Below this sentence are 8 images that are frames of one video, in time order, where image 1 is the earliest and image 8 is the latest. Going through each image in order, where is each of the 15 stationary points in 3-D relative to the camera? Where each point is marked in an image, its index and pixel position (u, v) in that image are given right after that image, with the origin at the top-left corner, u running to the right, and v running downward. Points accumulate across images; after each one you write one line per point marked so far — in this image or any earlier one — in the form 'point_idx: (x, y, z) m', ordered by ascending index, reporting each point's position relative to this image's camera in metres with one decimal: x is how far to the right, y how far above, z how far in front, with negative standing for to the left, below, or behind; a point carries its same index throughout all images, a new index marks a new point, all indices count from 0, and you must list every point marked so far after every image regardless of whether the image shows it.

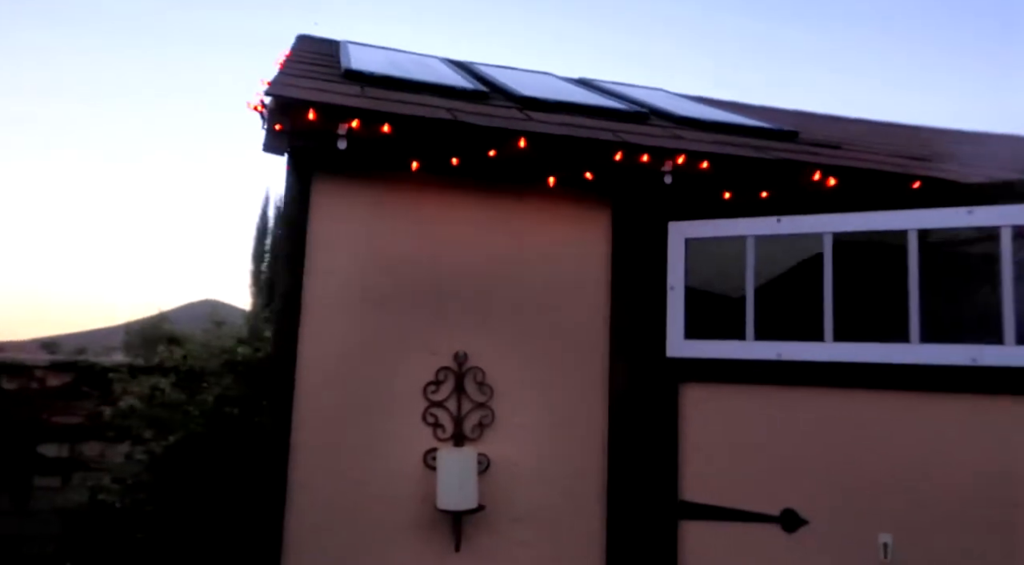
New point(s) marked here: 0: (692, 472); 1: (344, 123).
0: (+0.5, -0.6, +3.2) m
1: (-0.4, +0.5, +2.5) m
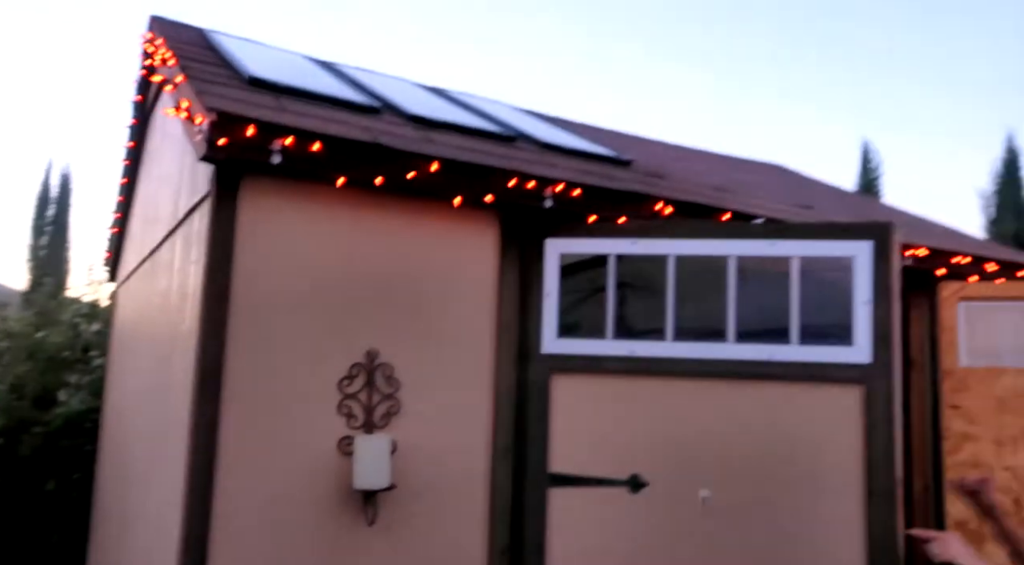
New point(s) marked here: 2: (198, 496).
0: (+0.2, -0.6, +3.6) m
1: (-0.8, +0.5, +3.0) m
2: (-1.0, -0.7, +3.0) m
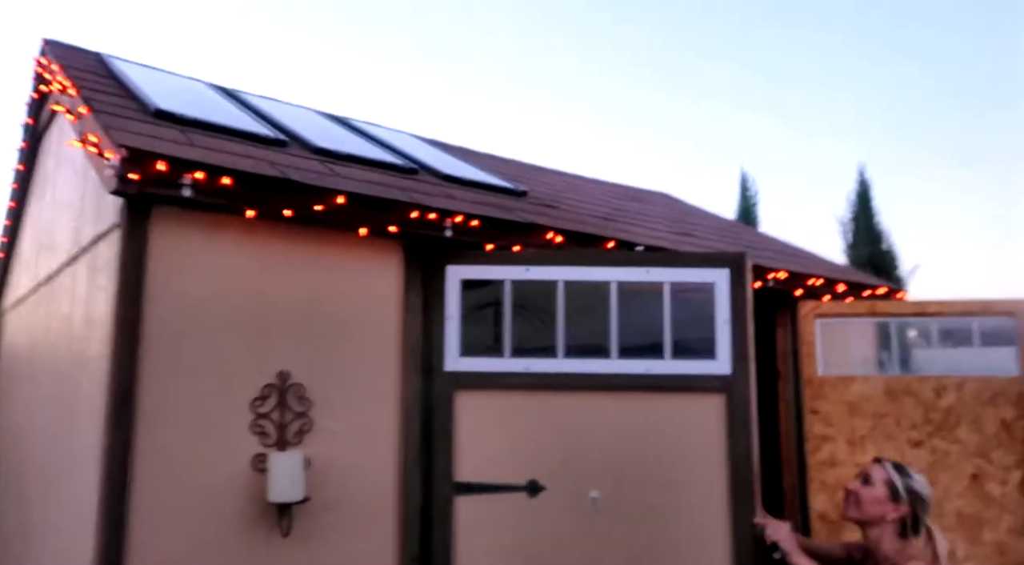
0: (-0.2, -0.7, +3.9) m
1: (-1.1, +0.4, +3.2) m
2: (-1.4, -0.8, +3.1) m
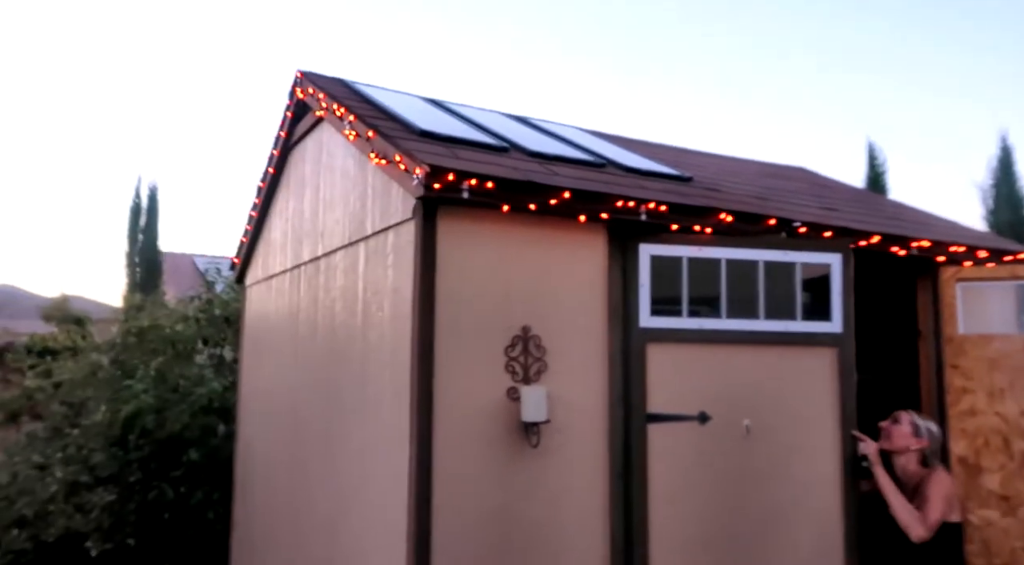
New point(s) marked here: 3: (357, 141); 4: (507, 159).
0: (+0.8, -0.6, +4.9) m
1: (-0.2, +0.5, +4.3) m
2: (-0.4, -0.7, +4.3) m
3: (-0.9, +0.9, +5.4) m
4: (0.0, +0.7, +5.0) m
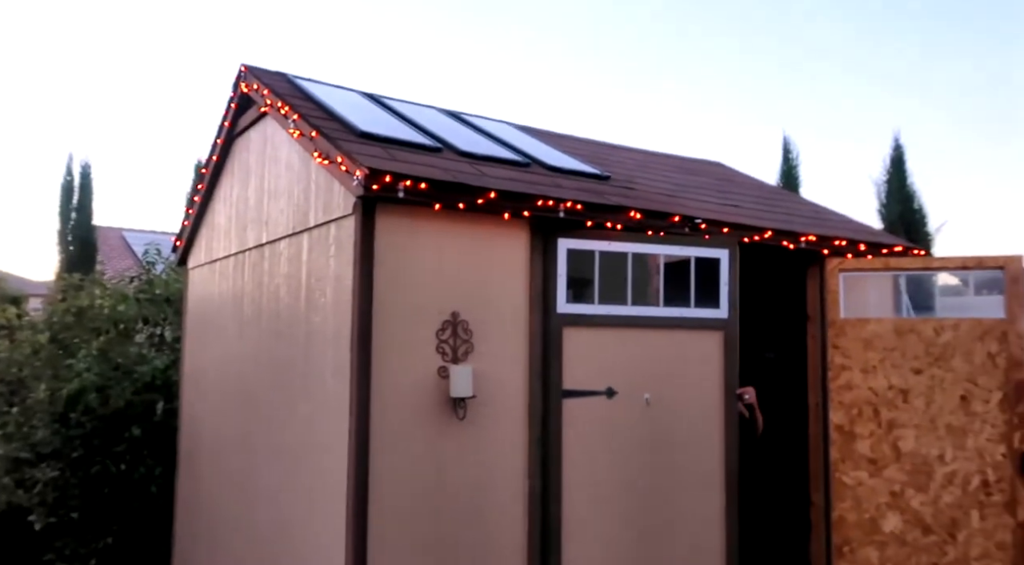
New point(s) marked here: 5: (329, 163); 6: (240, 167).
0: (+0.4, -0.5, +5.5) m
1: (-0.6, +0.5, +4.8) m
2: (-0.8, -0.7, +4.8) m
3: (-1.4, +0.9, +5.8) m
4: (-0.5, +0.8, +5.6) m
5: (-1.1, +0.7, +5.3) m
6: (-2.3, +1.0, +7.5) m
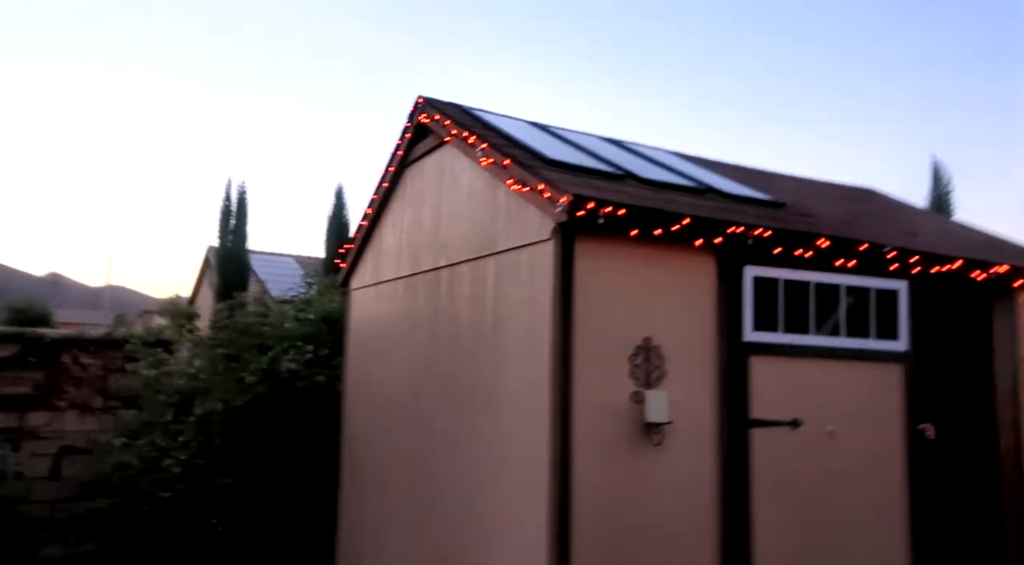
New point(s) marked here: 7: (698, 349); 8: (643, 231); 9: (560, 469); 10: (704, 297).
0: (+1.5, -0.7, +5.5) m
1: (+0.5, +0.4, +4.9) m
2: (+0.3, -0.8, +4.9) m
3: (-0.2, +0.8, +6.0) m
4: (+0.7, +0.6, +5.7) m
5: (+0.1, +0.6, +5.4) m
6: (-0.9, +0.8, +7.8) m
7: (+1.1, -0.4, +5.4) m
8: (+0.7, +0.3, +5.1) m
9: (+0.3, -1.0, +4.9) m
10: (+1.2, -0.1, +5.4) m
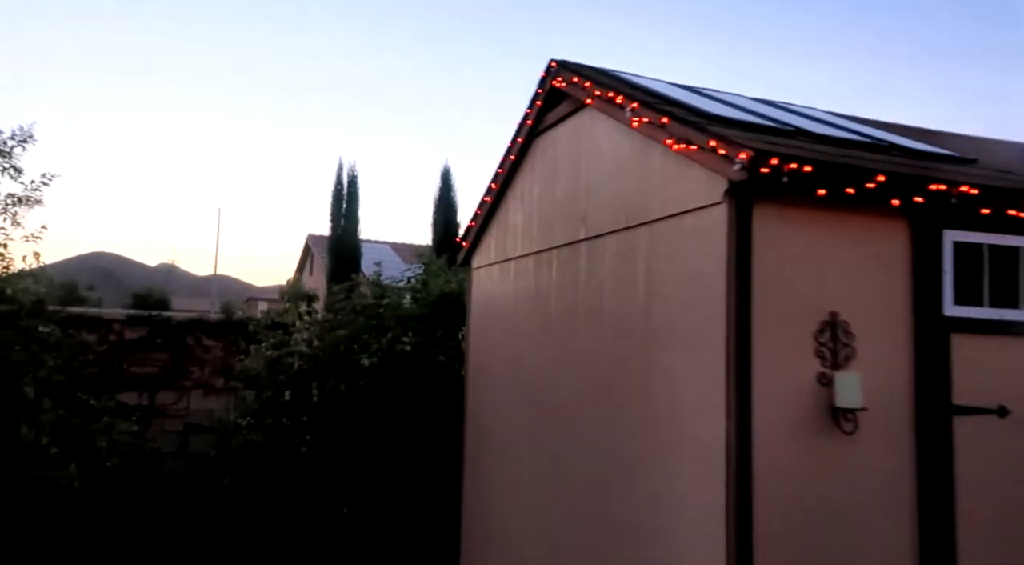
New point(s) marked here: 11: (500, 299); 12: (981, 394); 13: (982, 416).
0: (+2.4, -0.5, +4.8) m
1: (+1.3, +0.6, +4.3) m
2: (+1.1, -0.6, +4.4) m
3: (+0.8, +1.0, +5.5) m
4: (+1.6, +0.8, +5.0) m
5: (+1.0, +0.7, +4.8) m
6: (+0.3, +1.0, +7.3) m
7: (+2.0, -0.2, +4.7) m
8: (+1.6, +0.5, +4.5) m
9: (+1.1, -0.9, +4.3) m
10: (+2.1, +0.1, +4.8) m
11: (-0.1, -0.1, +8.0) m
12: (+2.6, -0.6, +4.9) m
13: (+2.6, -0.7, +4.8) m
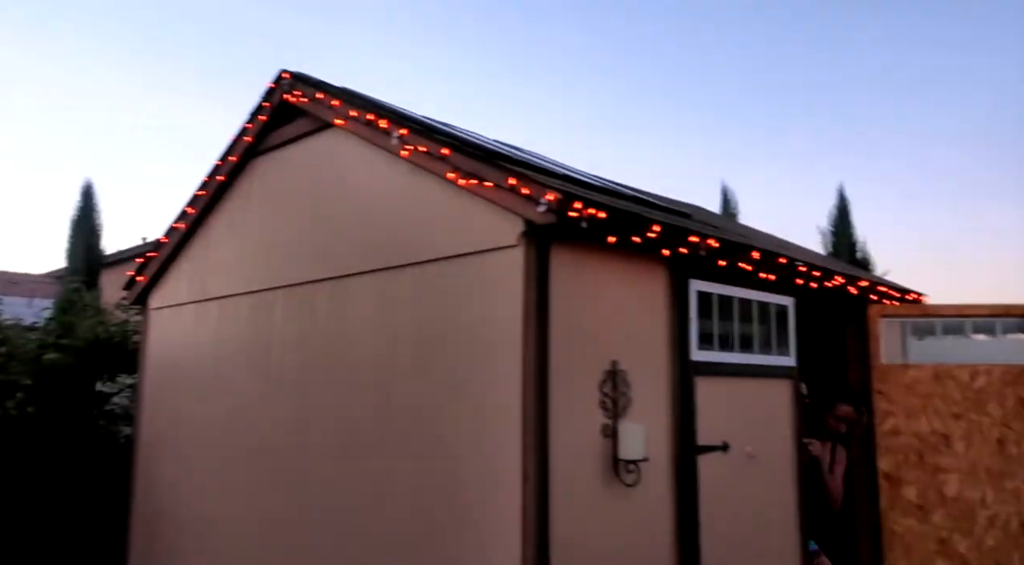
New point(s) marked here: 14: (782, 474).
0: (+1.2, -0.8, +5.1) m
1: (+0.4, +0.3, +4.2) m
2: (+0.1, -0.9, +4.1) m
3: (-0.6, +0.7, +5.1) m
4: (+0.4, +0.5, +5.0) m
5: (-0.2, +0.5, +4.6) m
6: (-1.8, +0.7, +6.6) m
7: (+0.8, -0.5, +4.9) m
8: (+0.5, +0.2, +4.5) m
9: (+0.1, -1.1, +4.1) m
10: (+0.8, -0.2, +4.9) m
11: (-2.5, -0.5, +7.1) m
12: (+1.3, -0.9, +5.2) m
13: (+1.3, -1.0, +5.2) m
14: (+1.9, -1.3, +5.7) m
